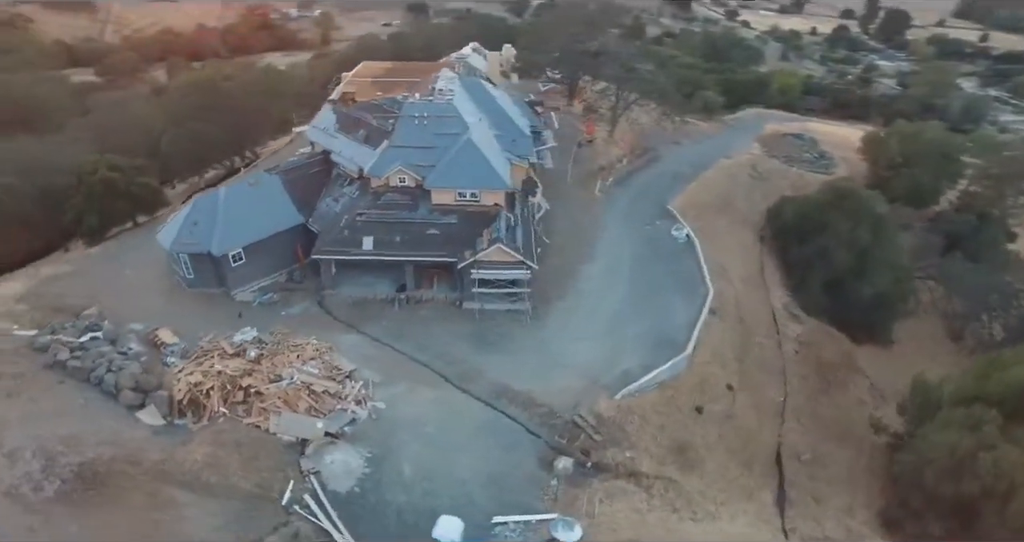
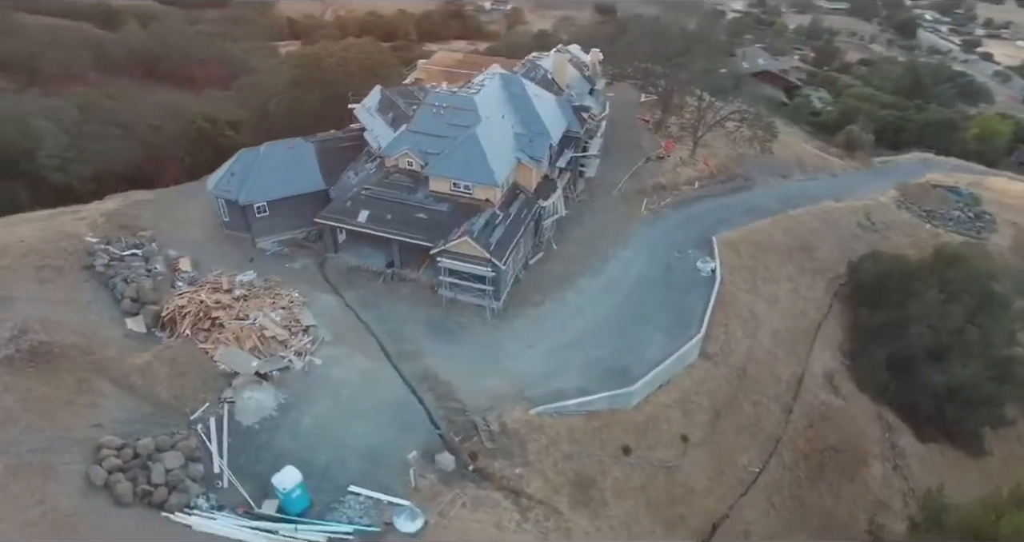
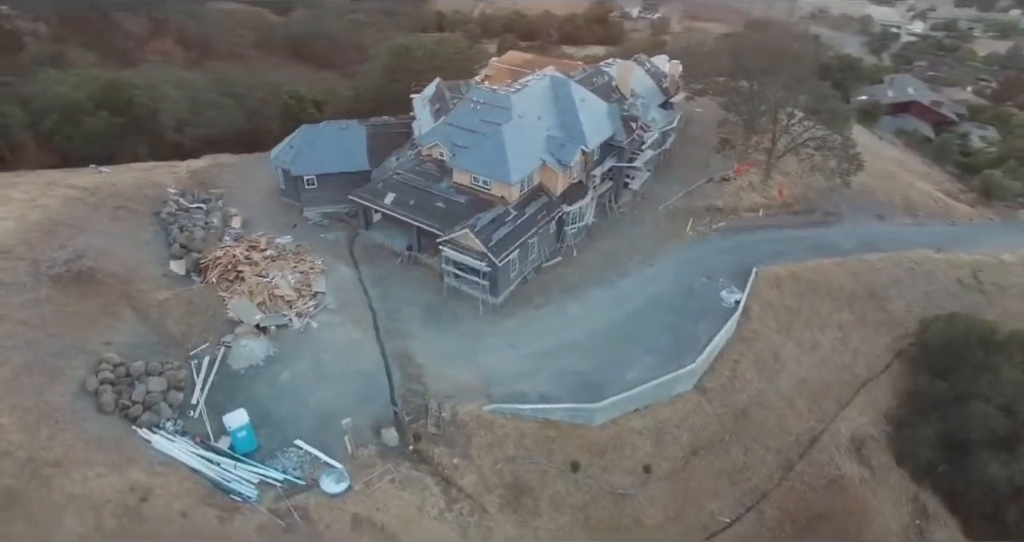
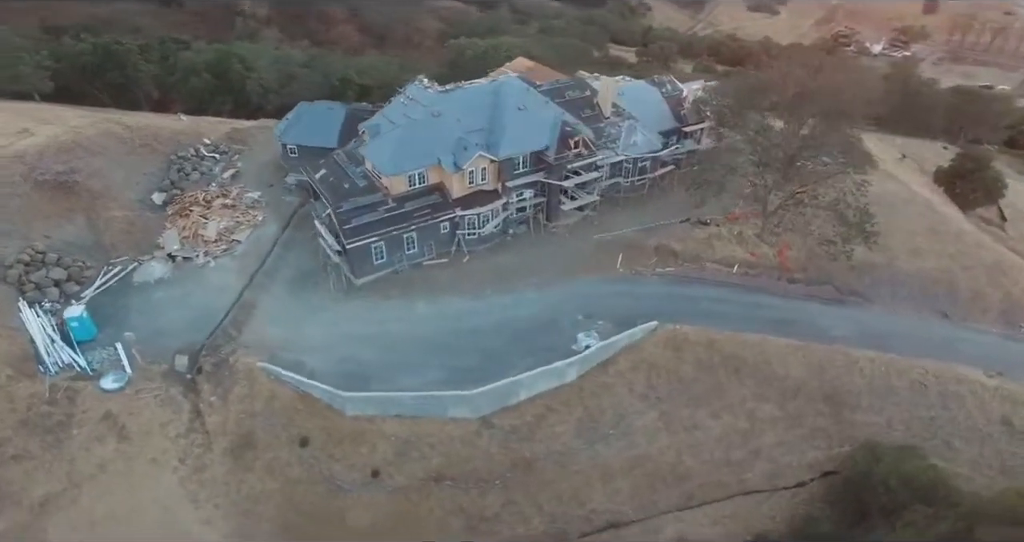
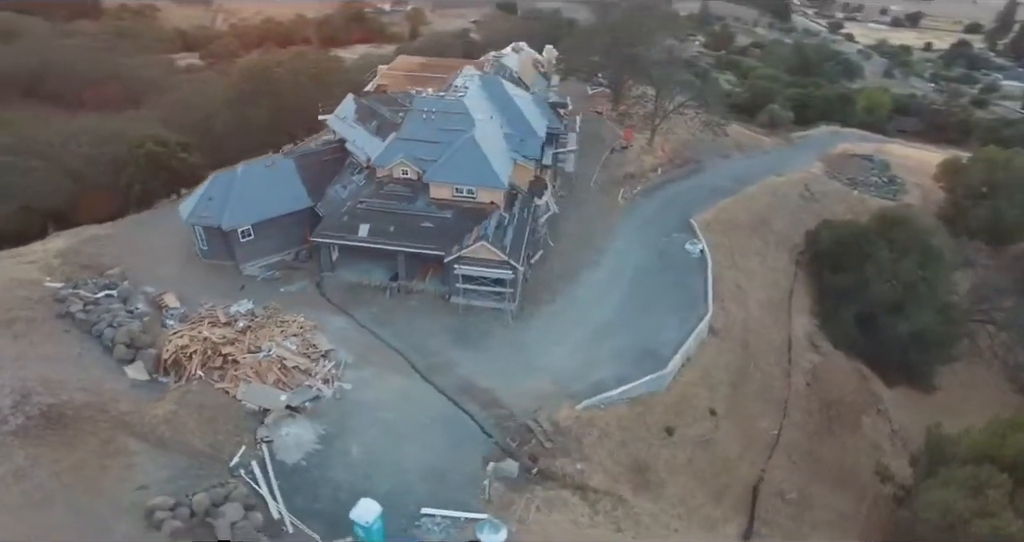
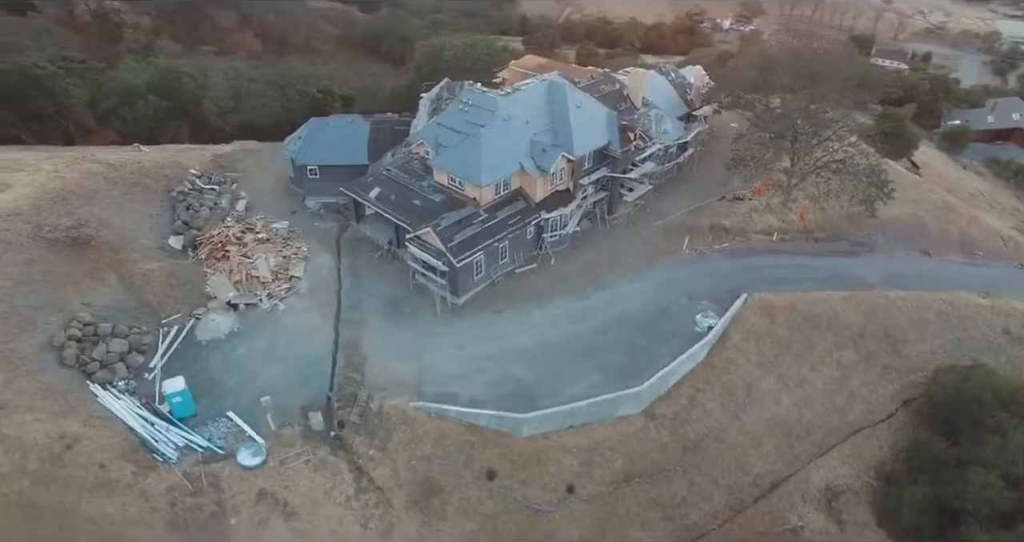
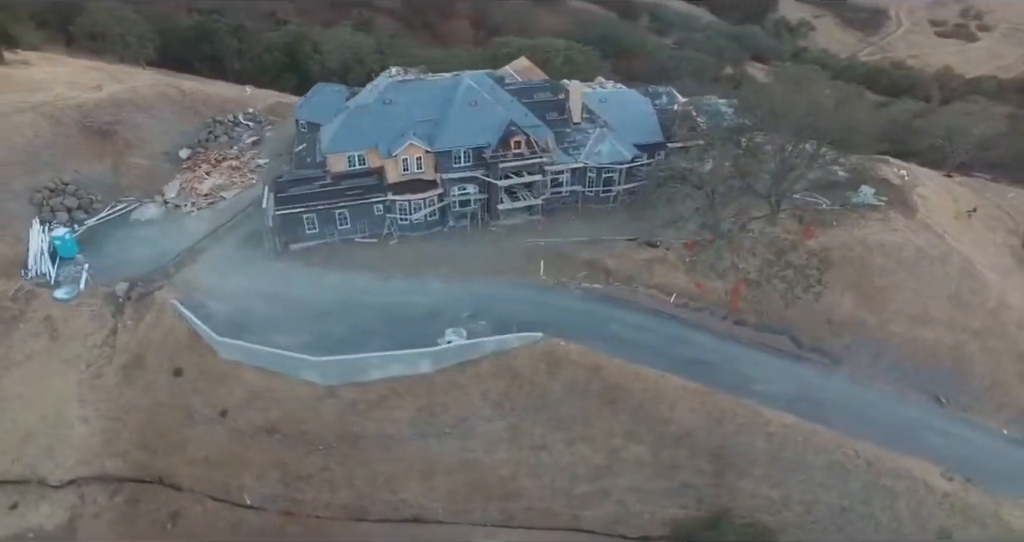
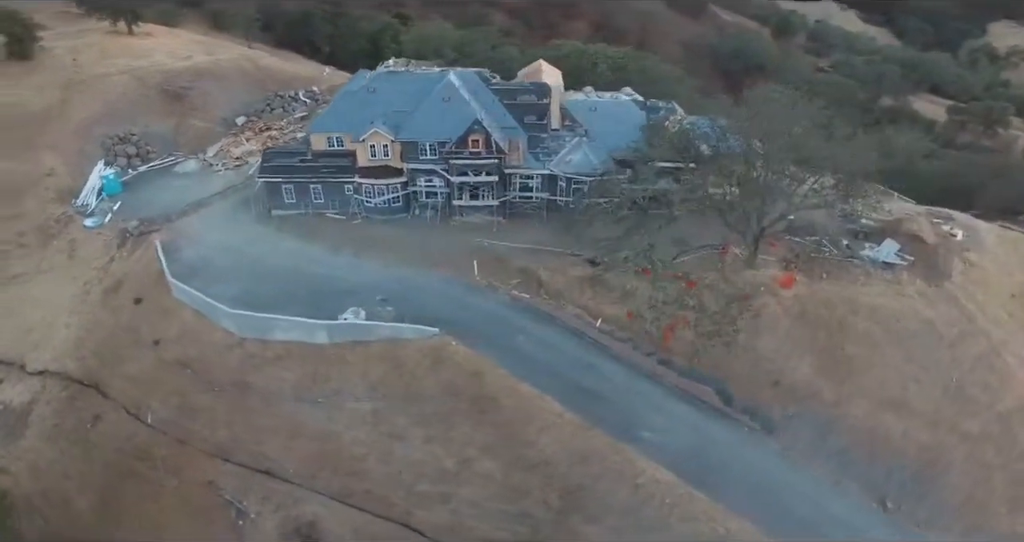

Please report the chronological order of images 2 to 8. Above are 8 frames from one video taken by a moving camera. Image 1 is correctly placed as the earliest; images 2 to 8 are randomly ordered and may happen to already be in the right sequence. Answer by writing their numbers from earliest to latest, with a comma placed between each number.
5, 2, 3, 6, 4, 7, 8
